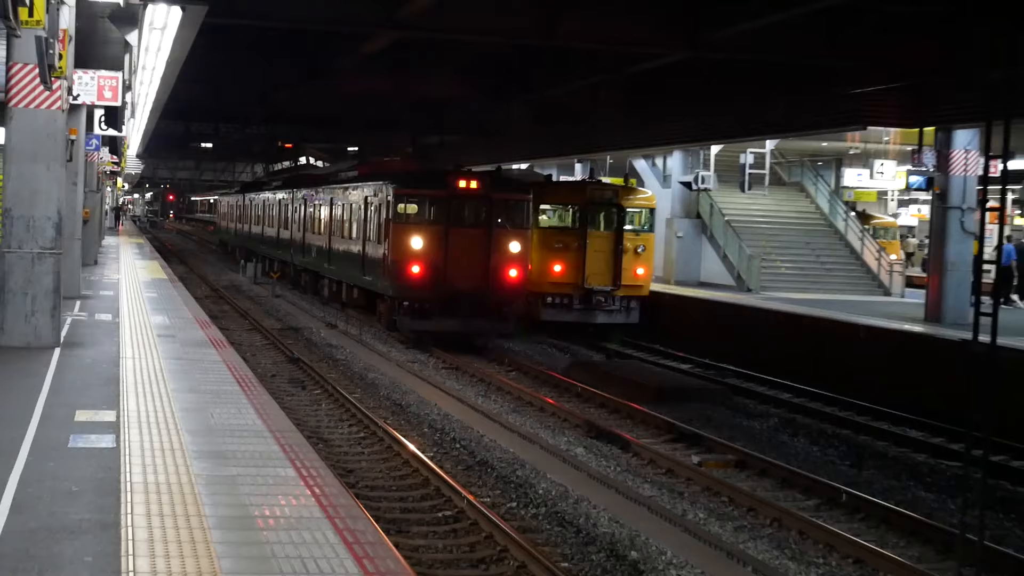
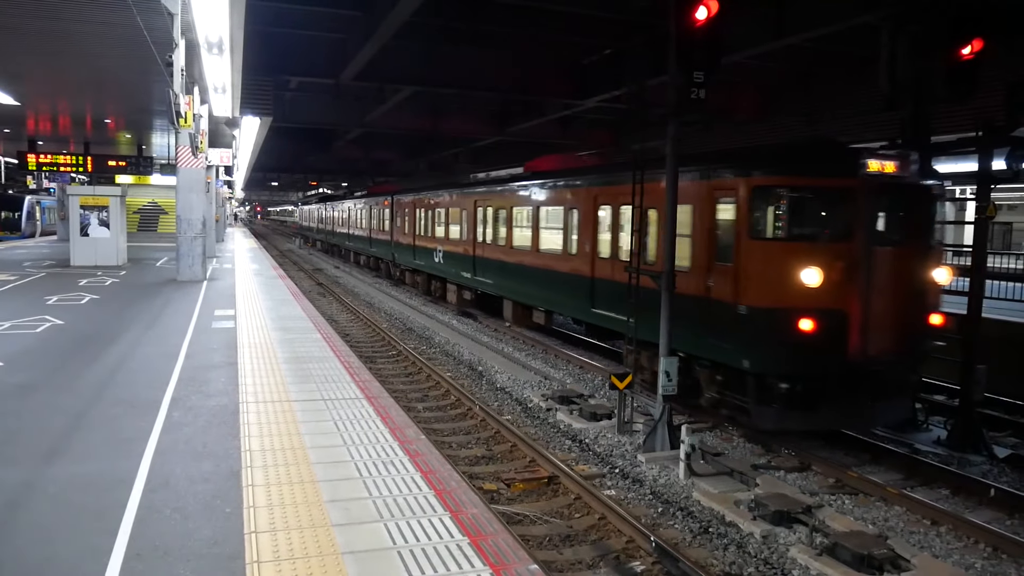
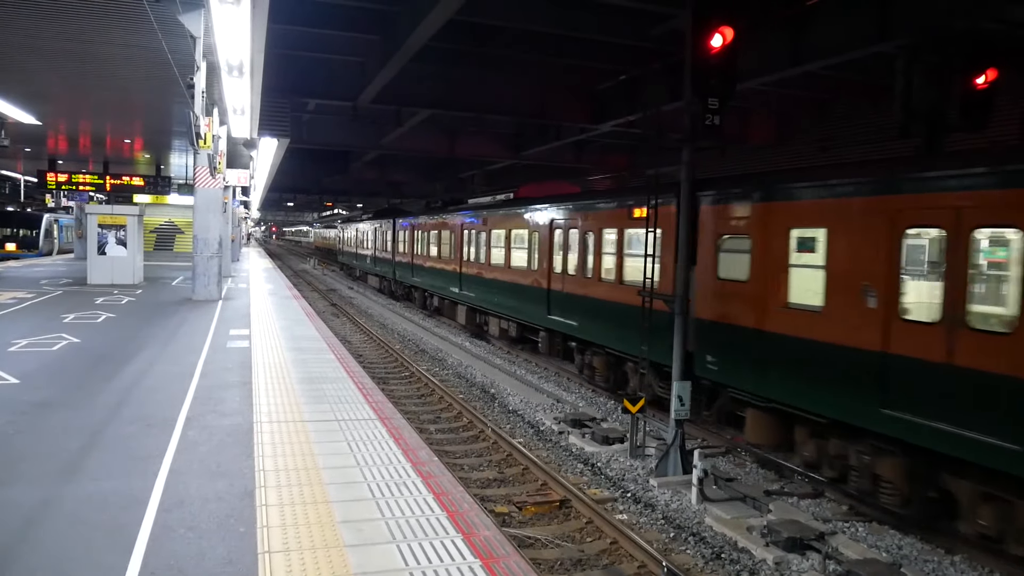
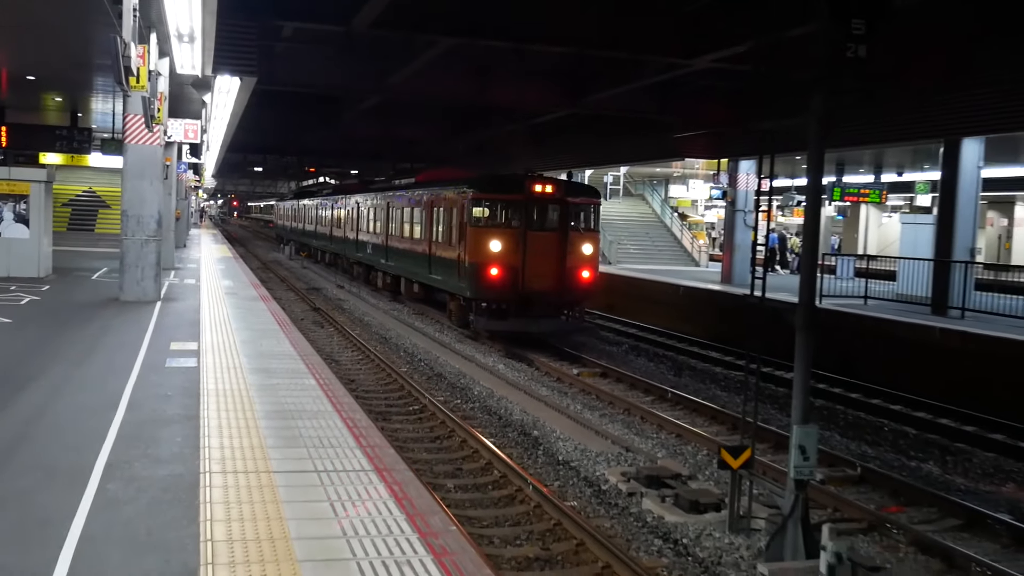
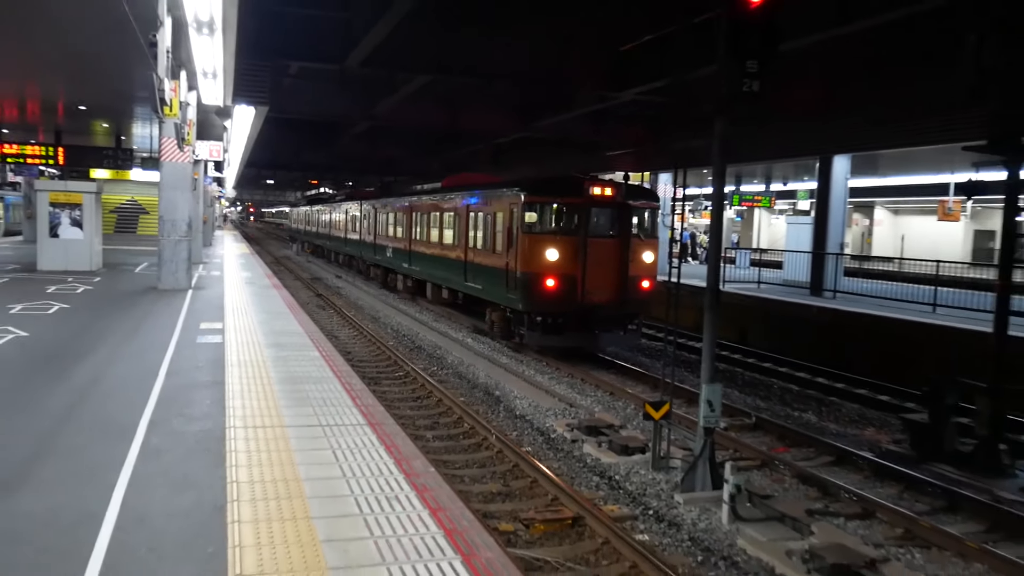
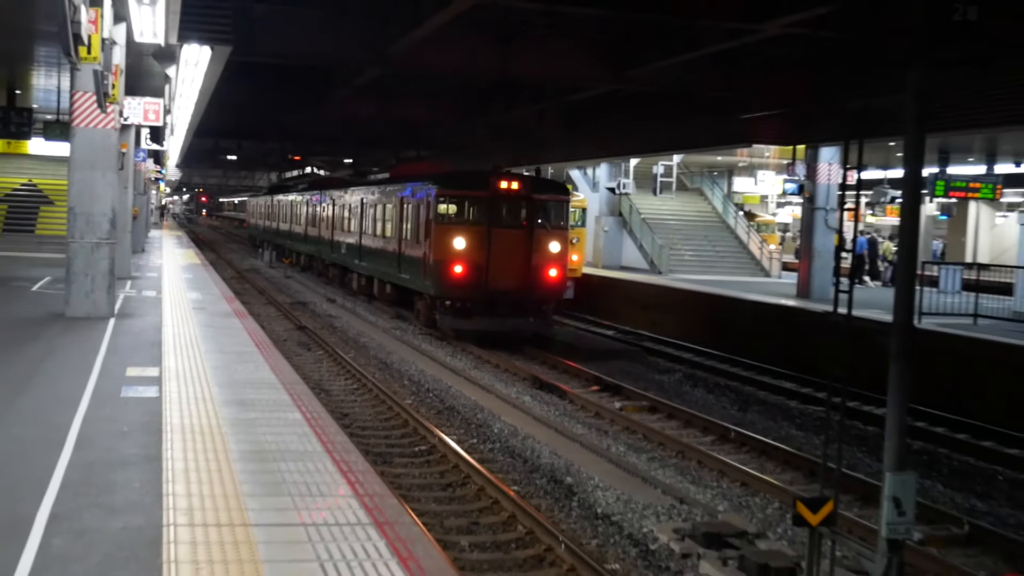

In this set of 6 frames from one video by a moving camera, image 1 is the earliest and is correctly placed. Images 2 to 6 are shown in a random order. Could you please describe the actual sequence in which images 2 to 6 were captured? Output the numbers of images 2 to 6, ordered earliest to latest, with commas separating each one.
6, 4, 5, 2, 3
